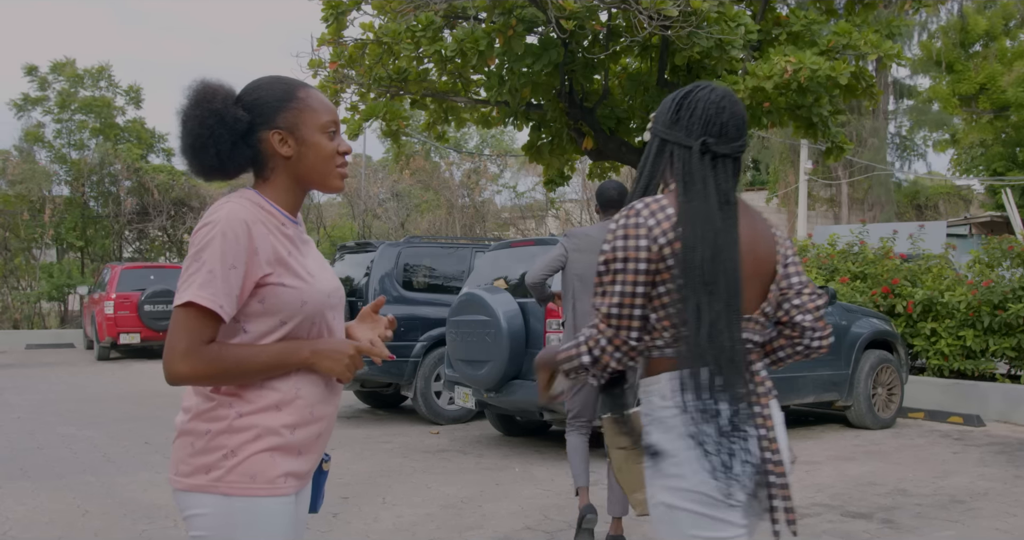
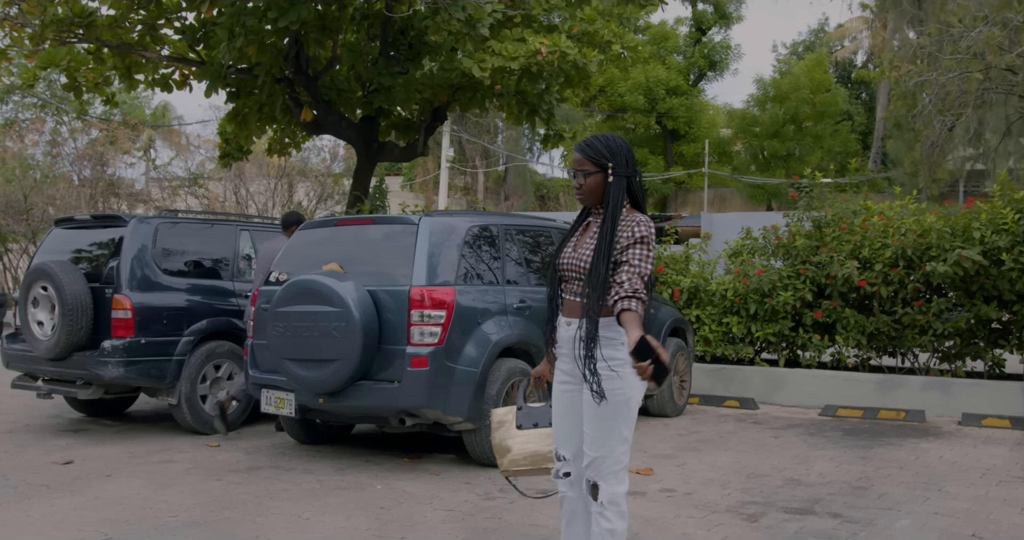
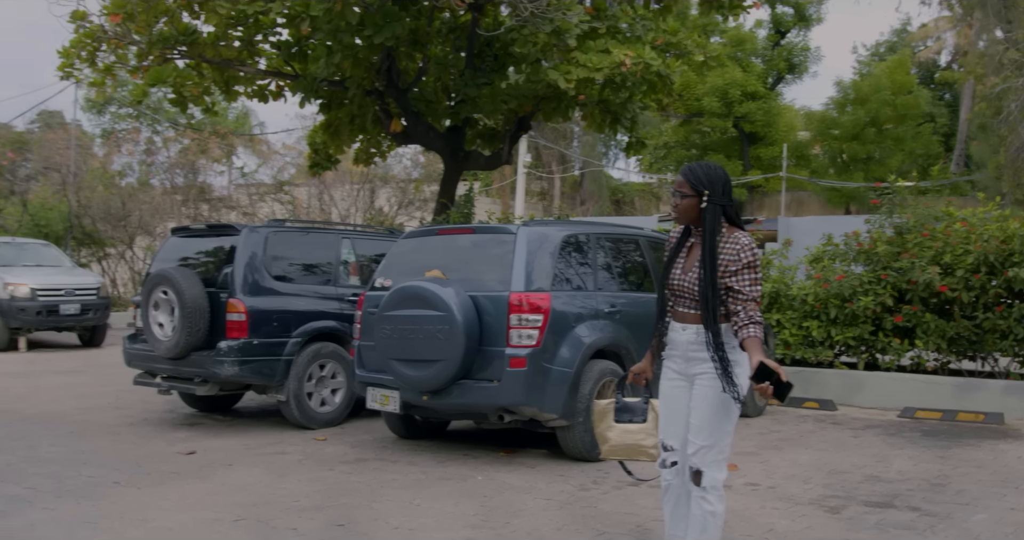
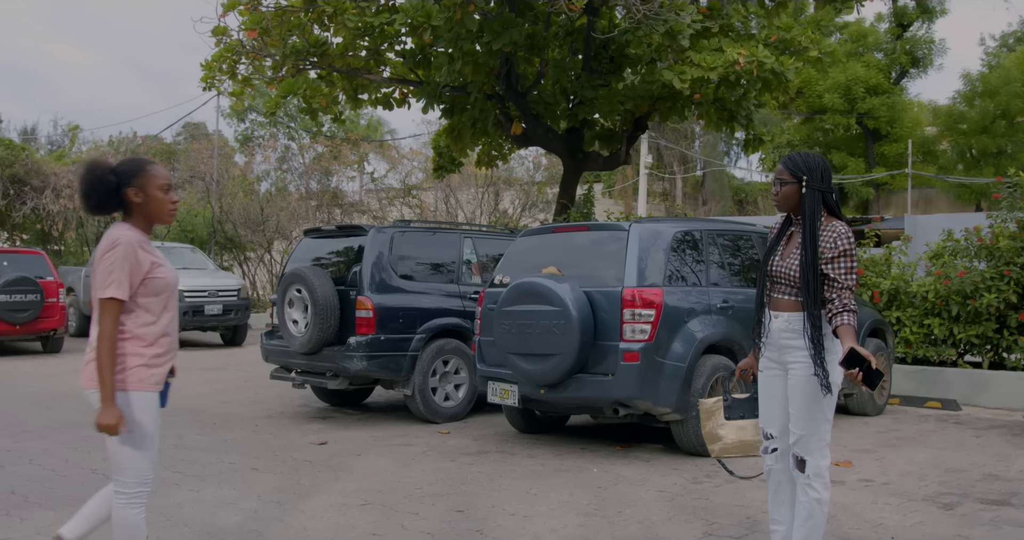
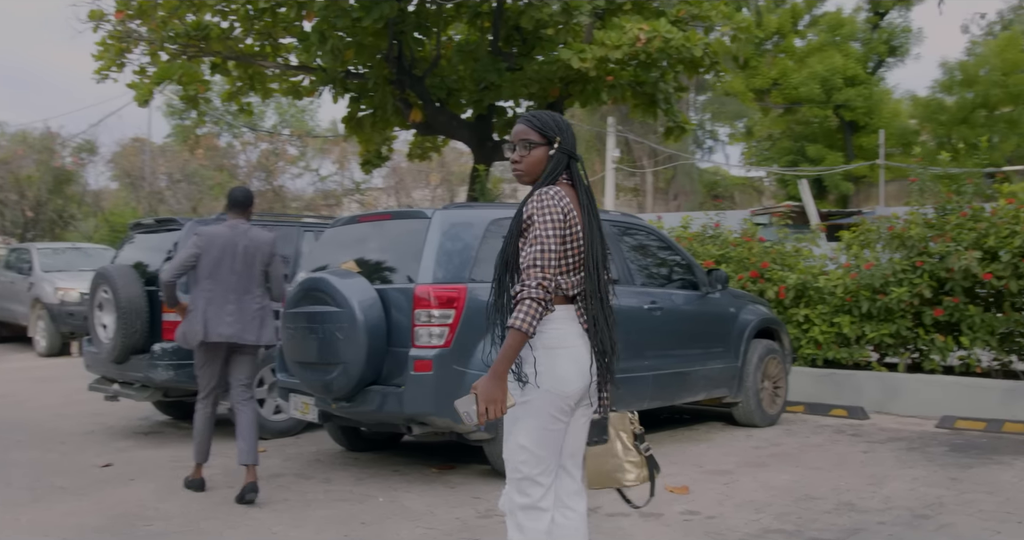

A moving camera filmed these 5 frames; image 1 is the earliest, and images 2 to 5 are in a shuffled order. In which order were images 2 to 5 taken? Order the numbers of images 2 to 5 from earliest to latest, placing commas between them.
5, 2, 3, 4
